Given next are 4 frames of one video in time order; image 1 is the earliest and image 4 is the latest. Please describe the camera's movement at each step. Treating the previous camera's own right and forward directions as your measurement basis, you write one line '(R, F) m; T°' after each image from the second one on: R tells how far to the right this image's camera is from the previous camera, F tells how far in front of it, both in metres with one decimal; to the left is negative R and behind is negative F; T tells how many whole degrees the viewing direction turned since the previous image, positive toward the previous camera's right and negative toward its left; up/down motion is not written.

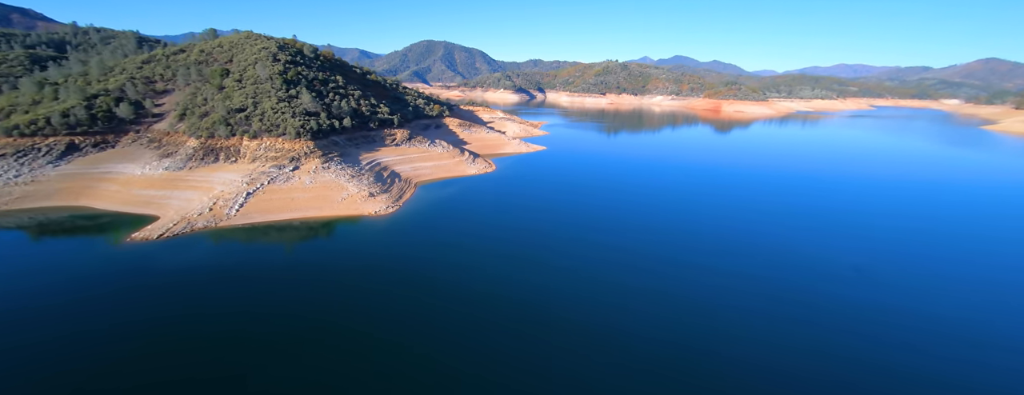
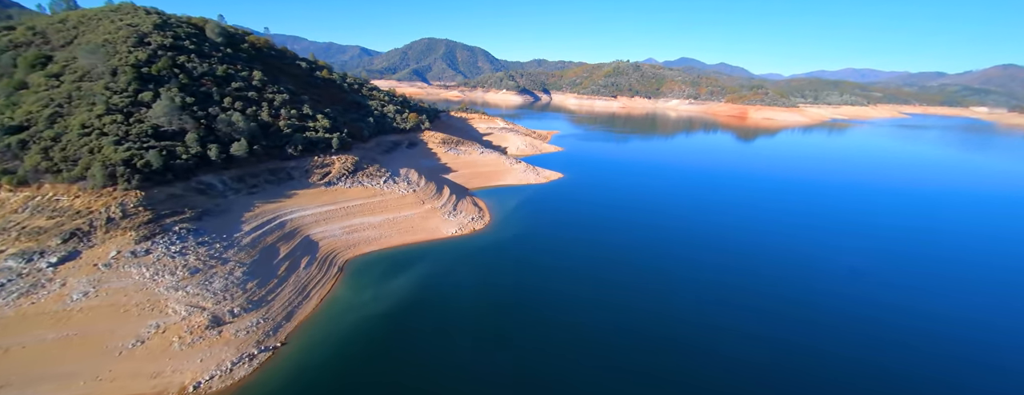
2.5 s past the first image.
(-0.1, +14.8) m; 0°
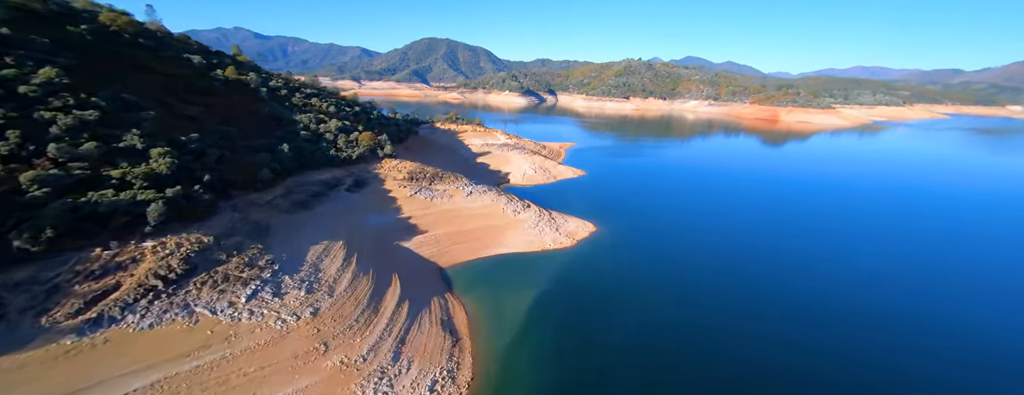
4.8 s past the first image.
(-0.1, +13.5) m; 0°
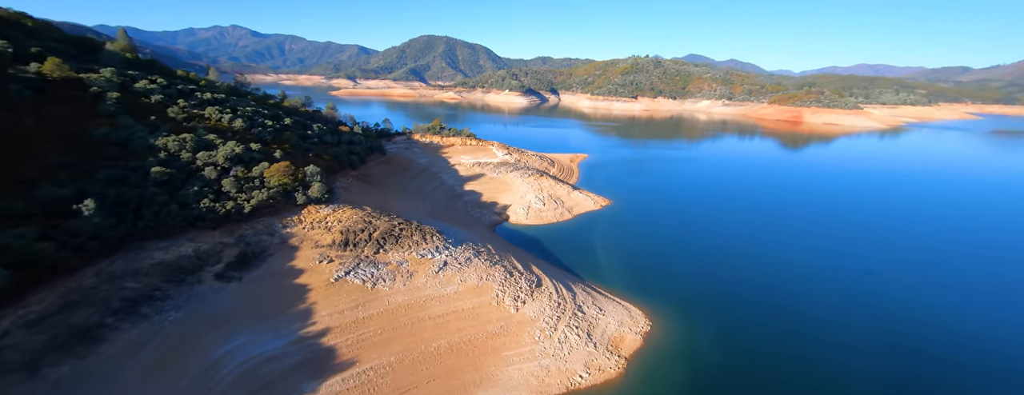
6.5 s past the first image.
(0.0, +9.7) m; 0°
